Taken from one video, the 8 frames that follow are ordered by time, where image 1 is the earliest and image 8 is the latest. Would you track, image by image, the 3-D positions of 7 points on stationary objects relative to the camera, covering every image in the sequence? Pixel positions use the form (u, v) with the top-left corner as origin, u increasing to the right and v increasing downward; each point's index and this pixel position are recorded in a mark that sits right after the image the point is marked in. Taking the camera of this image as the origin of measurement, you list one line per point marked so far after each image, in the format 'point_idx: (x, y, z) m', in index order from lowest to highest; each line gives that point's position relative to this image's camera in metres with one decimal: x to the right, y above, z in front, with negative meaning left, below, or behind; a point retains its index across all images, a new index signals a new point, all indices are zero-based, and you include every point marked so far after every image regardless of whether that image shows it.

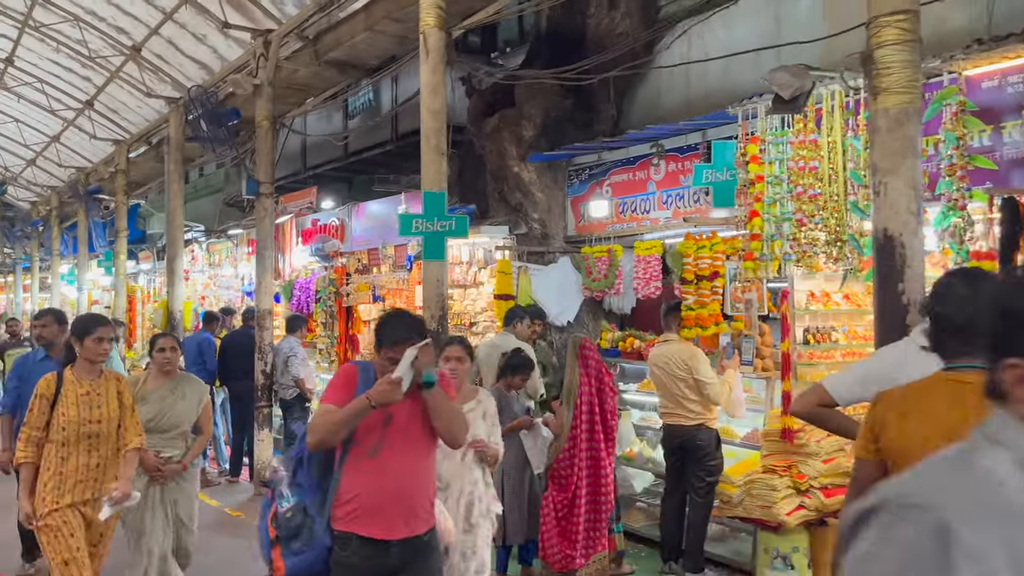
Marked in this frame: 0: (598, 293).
0: (+0.8, 0.0, +7.3) m
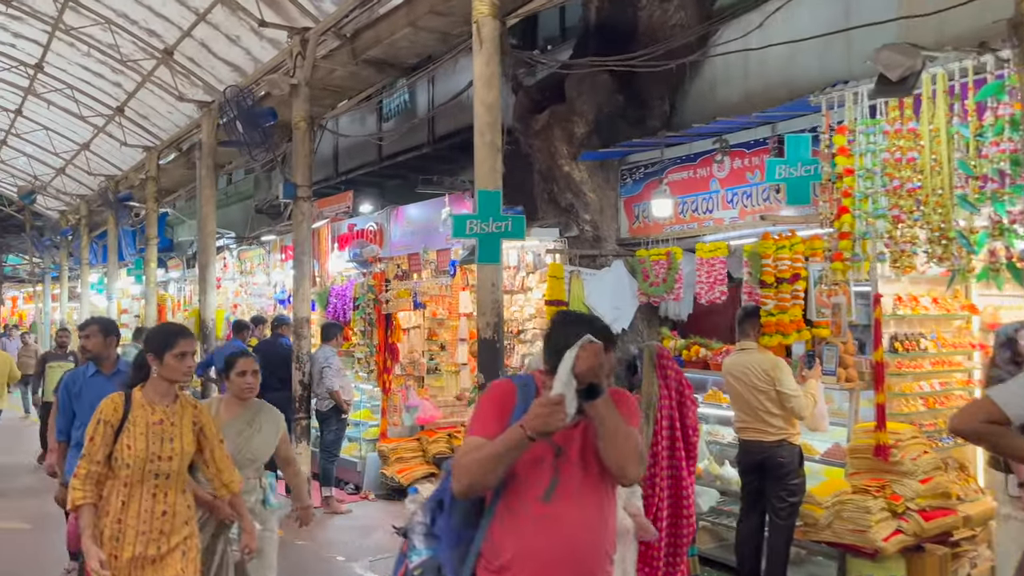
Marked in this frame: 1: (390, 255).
0: (+1.2, -0.1, +6.9) m
1: (-1.4, +0.4, +9.1) m
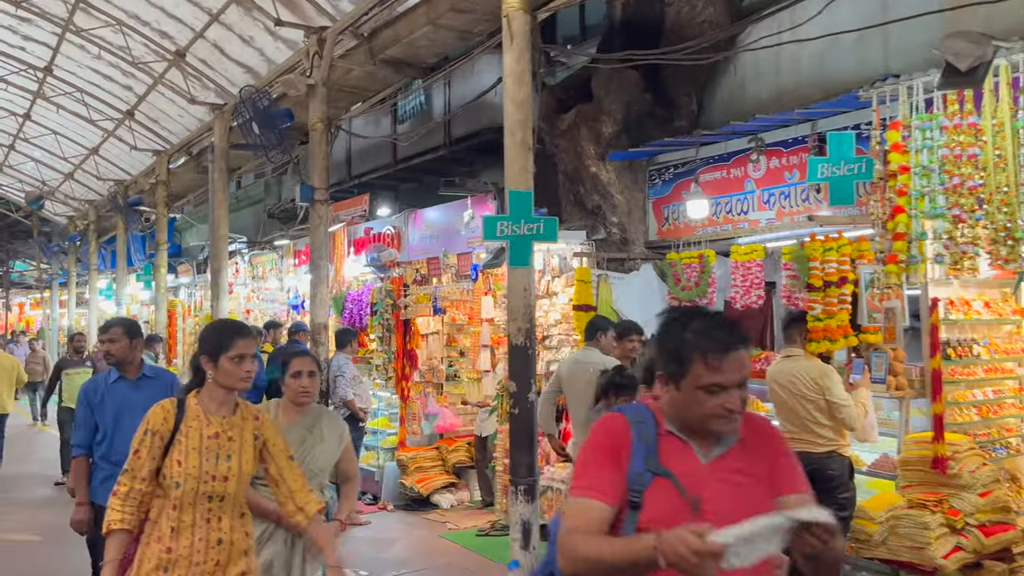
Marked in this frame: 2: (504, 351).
0: (+1.4, -0.1, +6.6) m
1: (-1.1, +0.3, +8.9) m
2: (-0.1, -0.6, +7.6) m
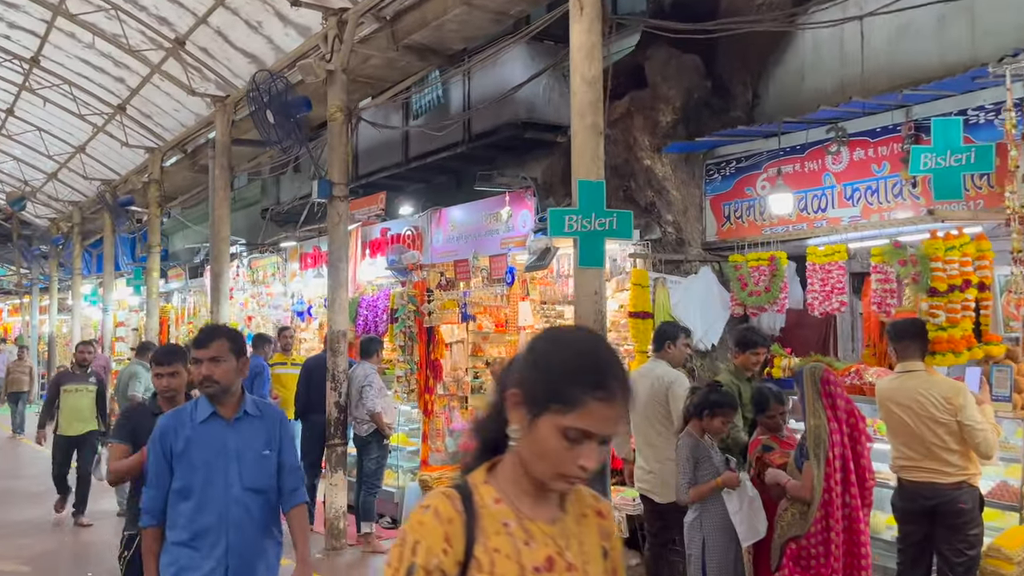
0: (+1.8, -0.2, +6.0) m
1: (-0.8, +0.3, +8.2) m
2: (+0.3, -0.6, +7.0) m
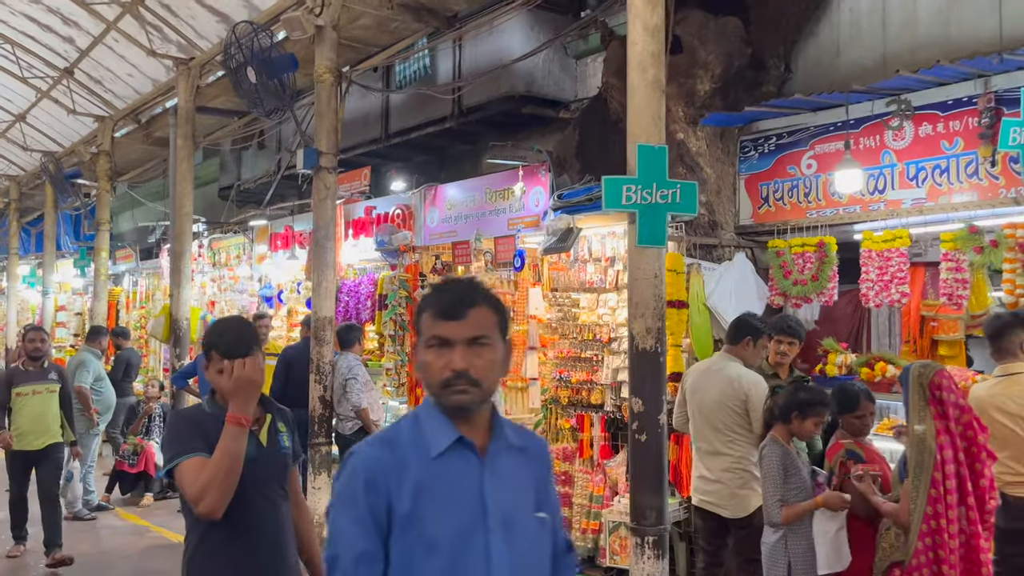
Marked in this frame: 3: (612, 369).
0: (+1.9, -0.1, +5.5) m
1: (-0.8, +0.4, +7.5) m
2: (+0.3, -0.5, +6.4) m
3: (+0.7, -0.6, +5.9) m
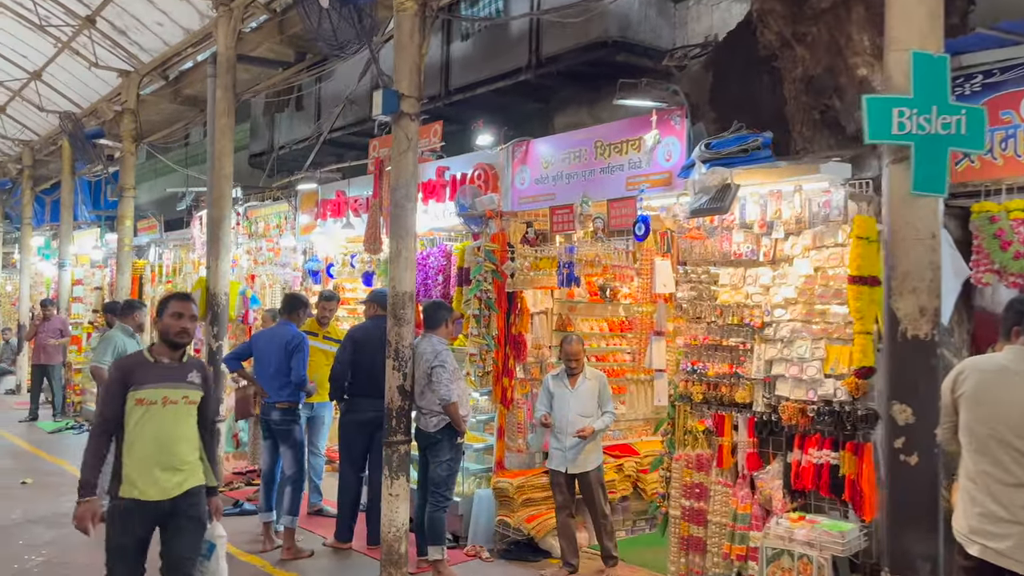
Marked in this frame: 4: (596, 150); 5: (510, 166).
0: (+2.7, 0.0, +4.4) m
1: (0.0, +0.6, +6.4) m
2: (+1.1, -0.4, +5.3) m
3: (+1.5, -0.4, +4.8) m
4: (+0.6, +1.0, +5.8) m
5: (0.0, +1.0, +6.5) m
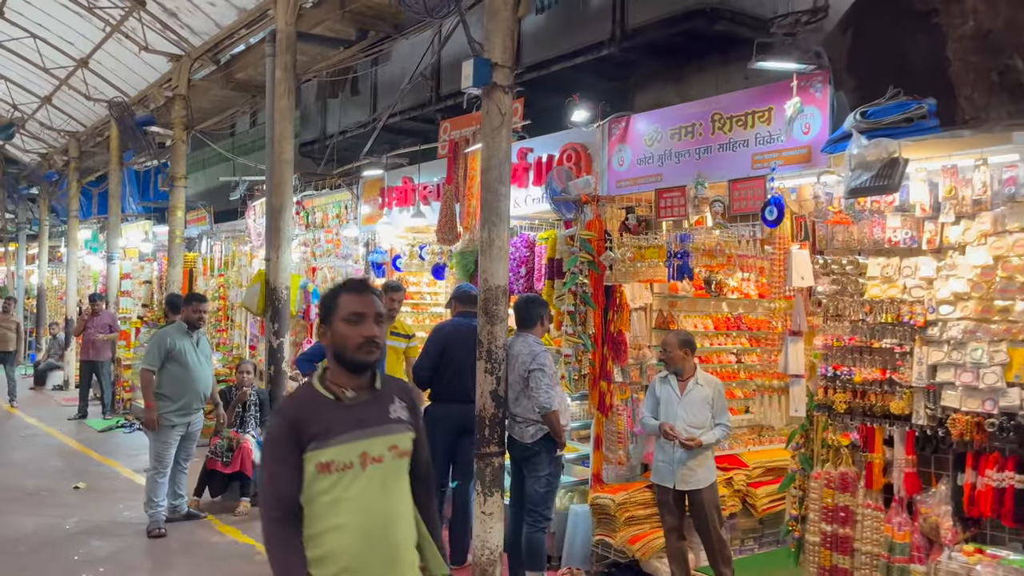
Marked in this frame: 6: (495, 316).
0: (+3.3, +0.1, +3.6) m
1: (+0.7, +0.7, +5.8) m
2: (+1.8, -0.3, +4.6) m
3: (+2.1, -0.4, +4.1) m
4: (+1.3, +1.0, +5.1) m
5: (+0.7, +1.0, +5.8) m
6: (-0.1, -0.2, +5.0) m
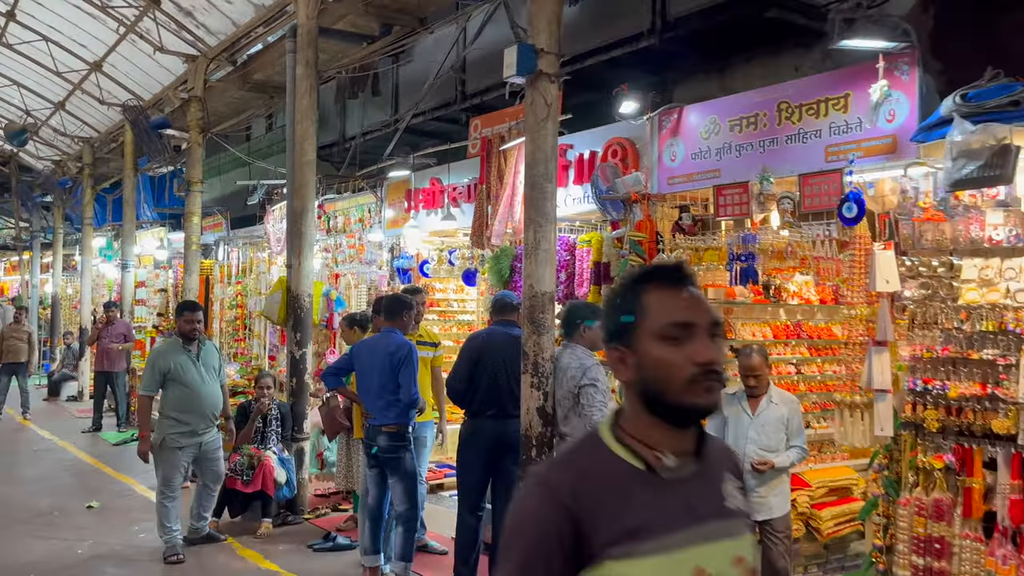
0: (+3.6, +0.1, +3.2) m
1: (+1.0, +0.6, +5.3) m
2: (+2.0, -0.3, +4.1) m
3: (+2.4, -0.4, +3.7) m
4: (+1.5, +1.0, +4.7) m
5: (+0.9, +1.0, +5.4) m
6: (+0.2, -0.2, +4.5) m
